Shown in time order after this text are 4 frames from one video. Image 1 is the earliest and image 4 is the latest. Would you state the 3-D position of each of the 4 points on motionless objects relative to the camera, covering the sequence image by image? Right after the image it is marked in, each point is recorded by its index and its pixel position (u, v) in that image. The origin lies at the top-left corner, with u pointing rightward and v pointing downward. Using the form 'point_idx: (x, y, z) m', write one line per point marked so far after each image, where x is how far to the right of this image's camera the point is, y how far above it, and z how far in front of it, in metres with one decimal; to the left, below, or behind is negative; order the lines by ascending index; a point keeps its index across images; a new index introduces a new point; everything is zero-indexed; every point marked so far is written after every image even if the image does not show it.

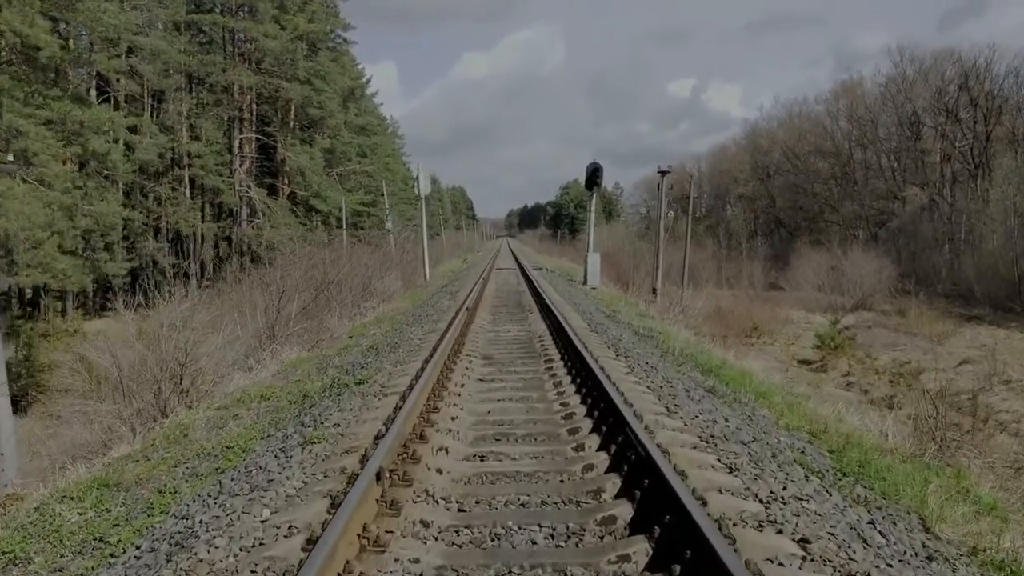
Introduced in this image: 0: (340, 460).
0: (-0.8, -0.8, +3.3) m
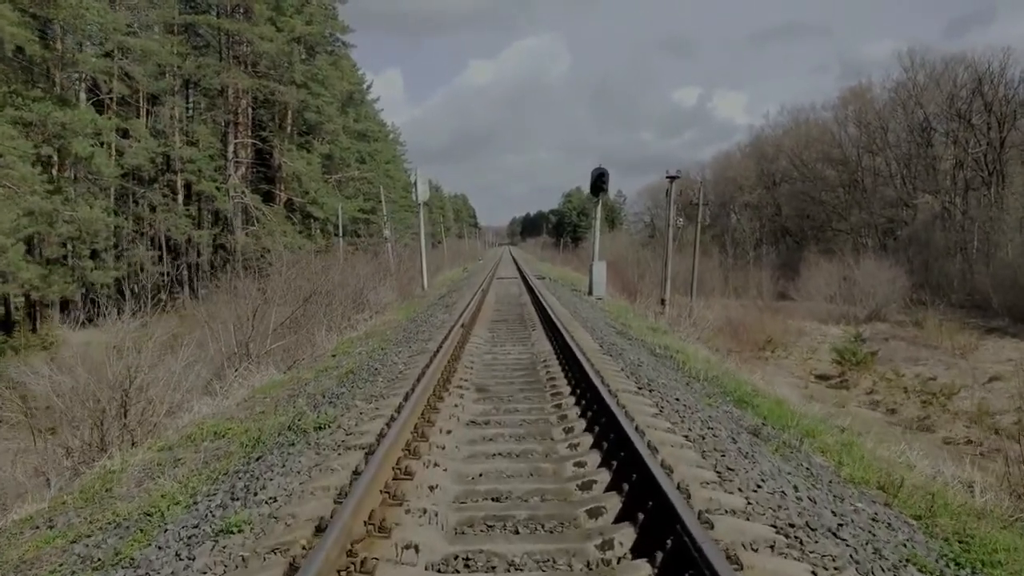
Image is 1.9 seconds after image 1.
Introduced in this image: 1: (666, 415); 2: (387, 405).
0: (-0.9, -0.9, +2.2) m
1: (+1.0, -0.8, +4.1) m
2: (-0.8, -0.8, +4.3) m
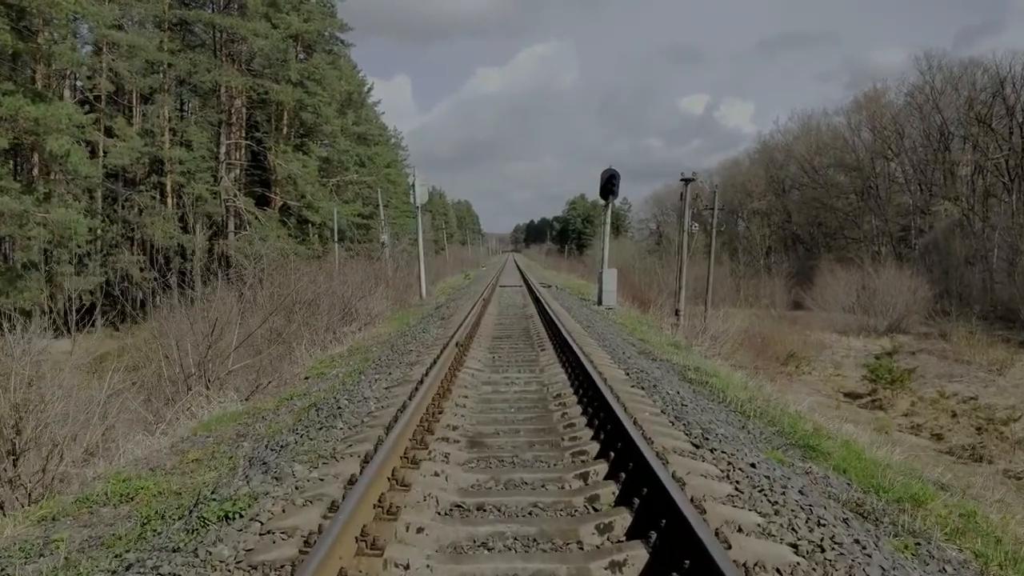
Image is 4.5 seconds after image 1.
0: (-0.8, -1.0, +0.9) m
1: (+1.0, -0.9, +2.7) m
2: (-0.8, -0.8, +3.0) m
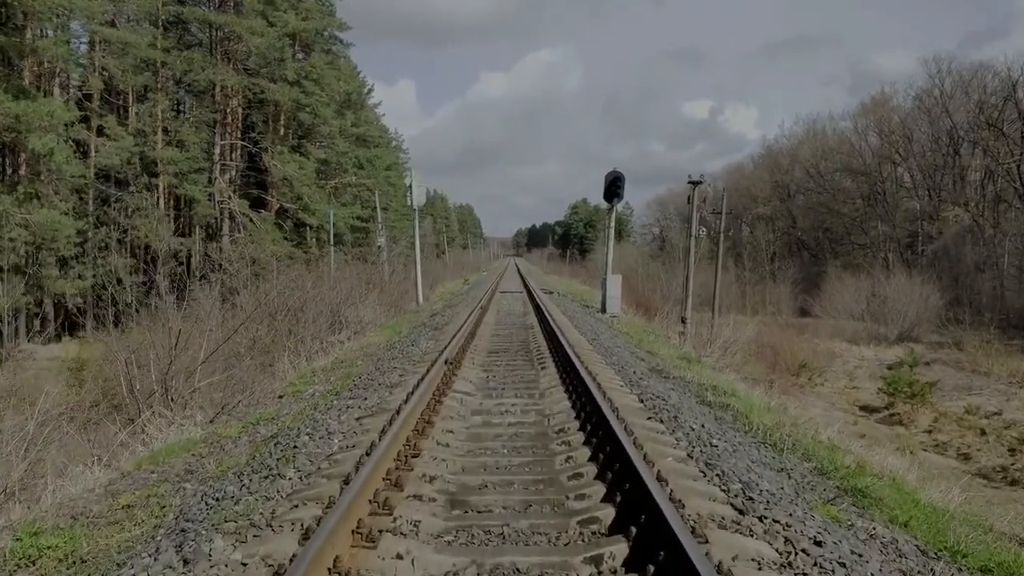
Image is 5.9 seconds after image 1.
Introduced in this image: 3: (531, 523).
0: (-0.9, -1.1, +0.1) m
1: (+0.9, -0.9, +2.0) m
2: (-0.8, -0.9, +2.2) m
3: (+0.1, -0.9, +2.7) m
